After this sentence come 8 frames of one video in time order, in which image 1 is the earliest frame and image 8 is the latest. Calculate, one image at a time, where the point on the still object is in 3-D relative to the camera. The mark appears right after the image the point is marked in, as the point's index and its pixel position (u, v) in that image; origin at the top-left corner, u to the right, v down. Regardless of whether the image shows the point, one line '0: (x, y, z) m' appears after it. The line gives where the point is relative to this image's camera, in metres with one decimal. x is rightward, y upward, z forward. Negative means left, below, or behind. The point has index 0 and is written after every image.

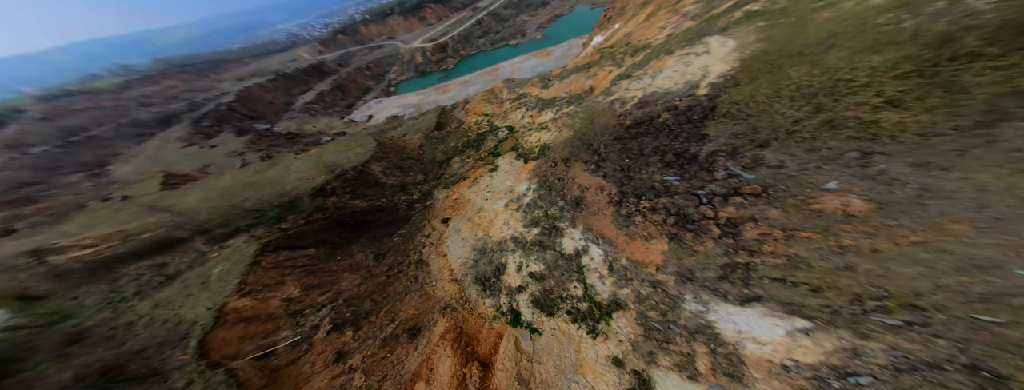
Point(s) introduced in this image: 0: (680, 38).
0: (+11.8, +9.4, +14.0) m
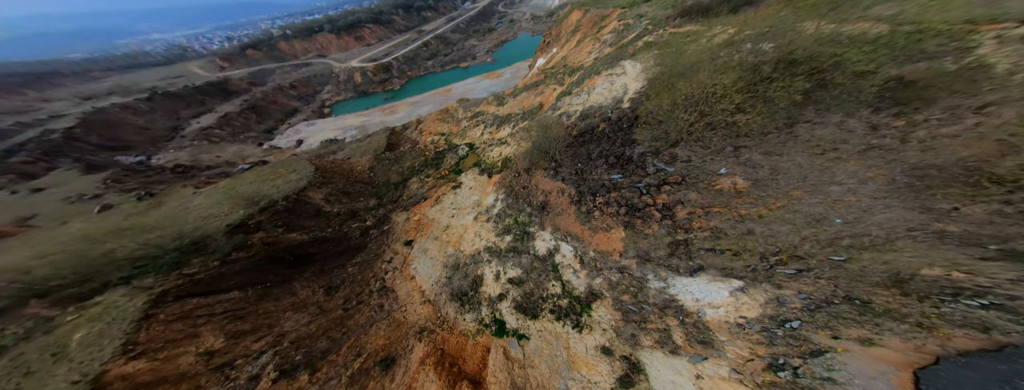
0: (+7.8, +9.8, +17.2) m
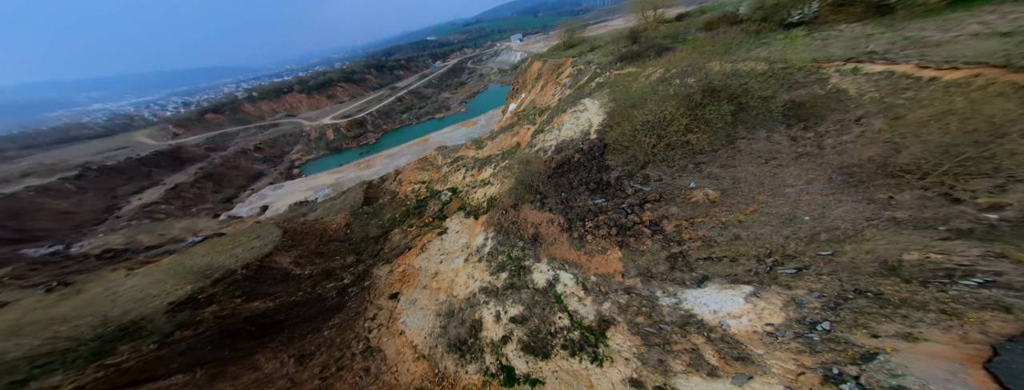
0: (+5.1, +7.7, +19.3) m
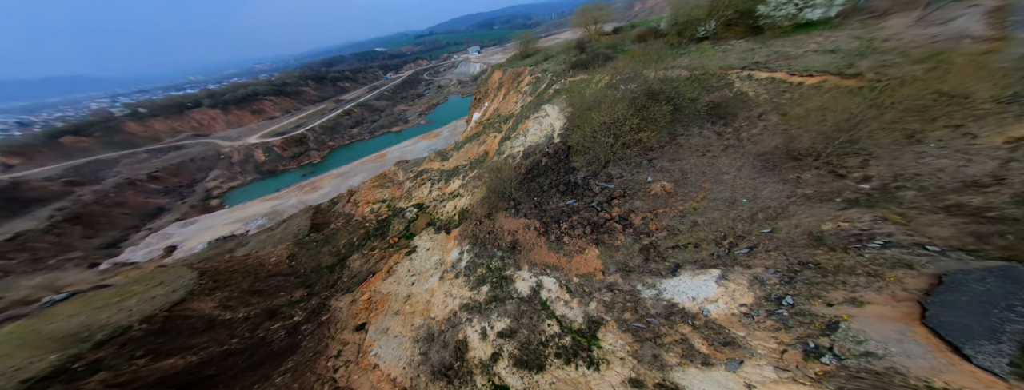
0: (+1.7, +7.5, +19.9) m
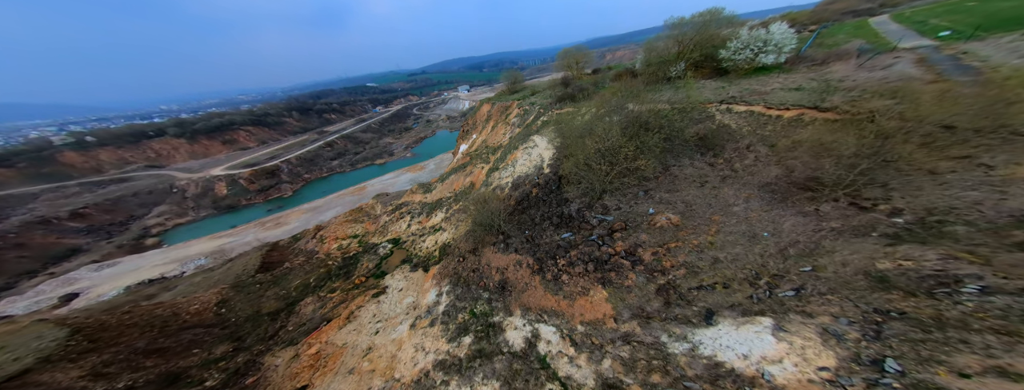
0: (+0.5, +4.8, +19.8) m
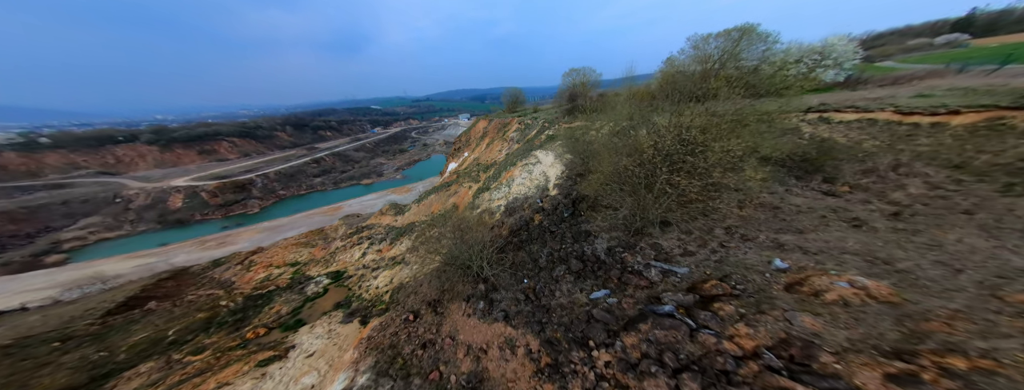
0: (+0.4, +2.8, +16.0) m
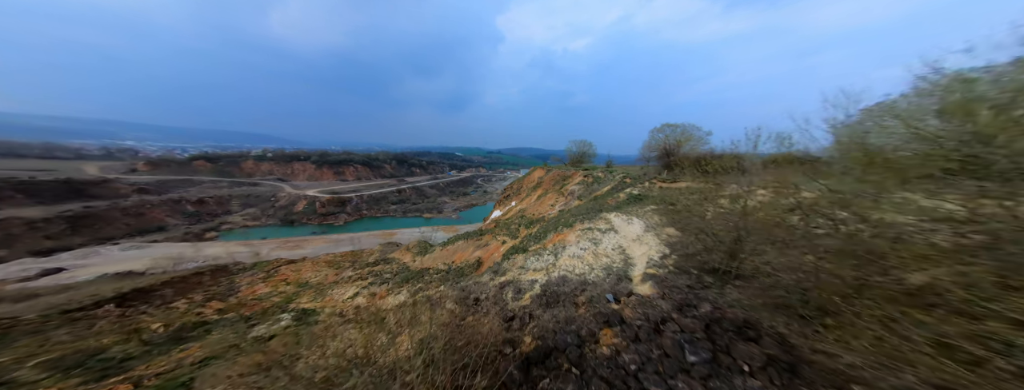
0: (+3.3, -0.2, +10.5) m
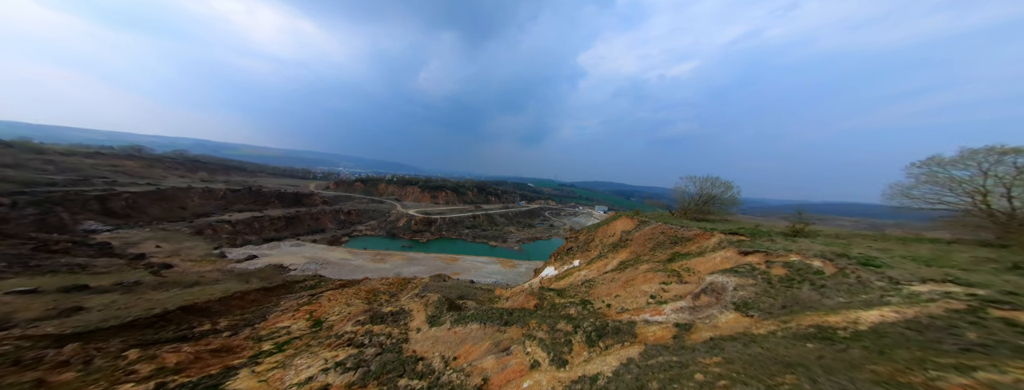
0: (+3.8, -1.6, +3.2) m
